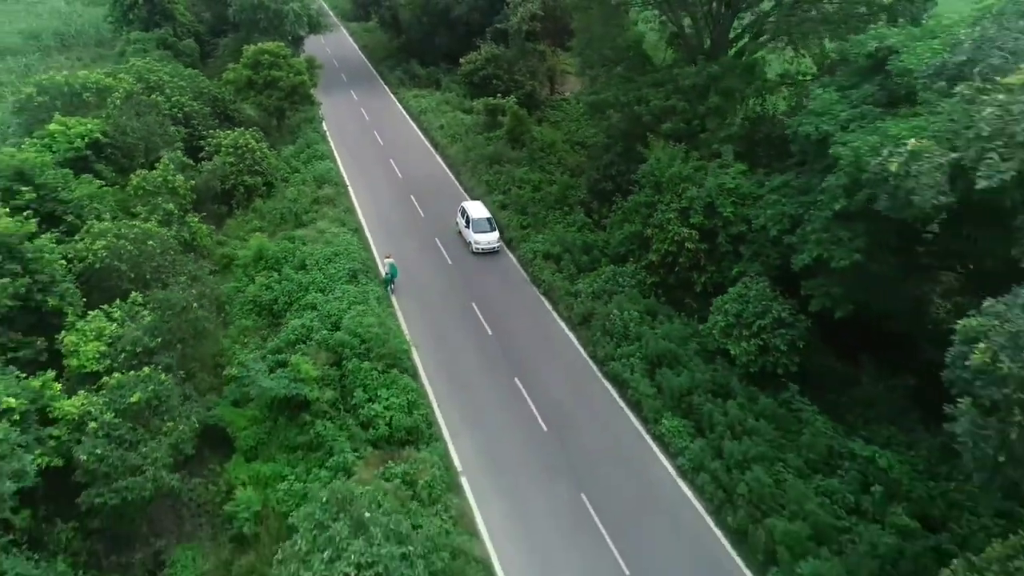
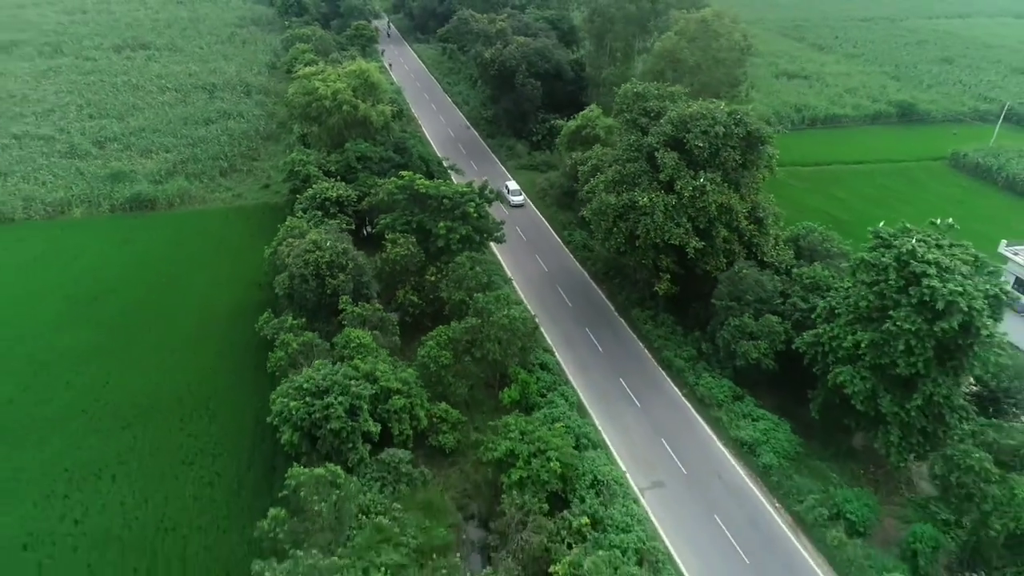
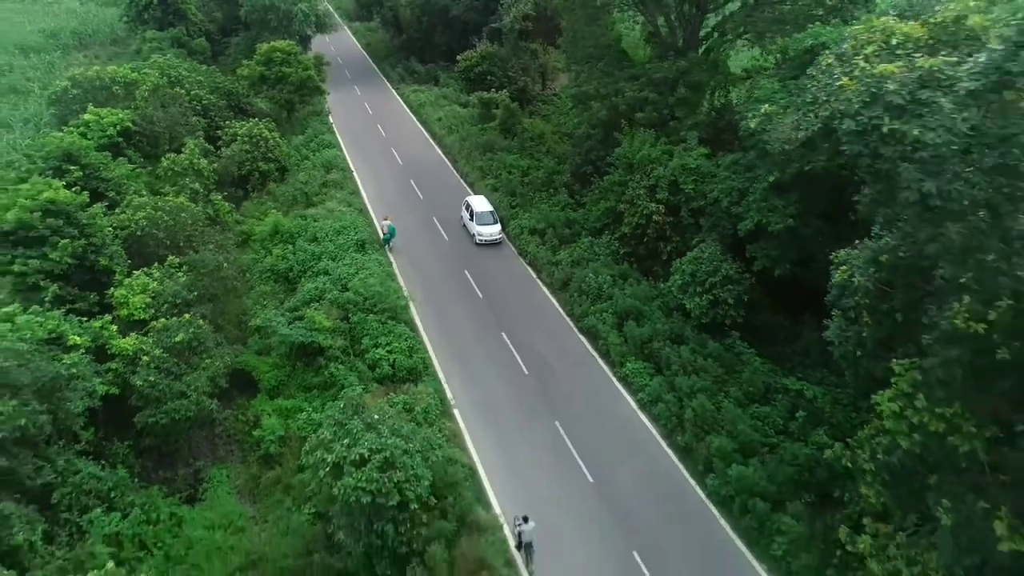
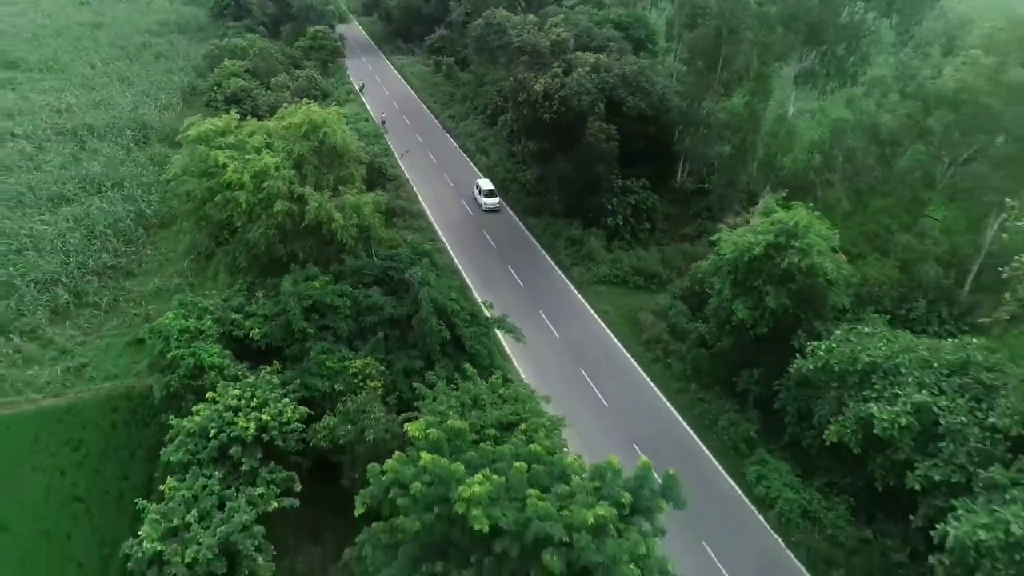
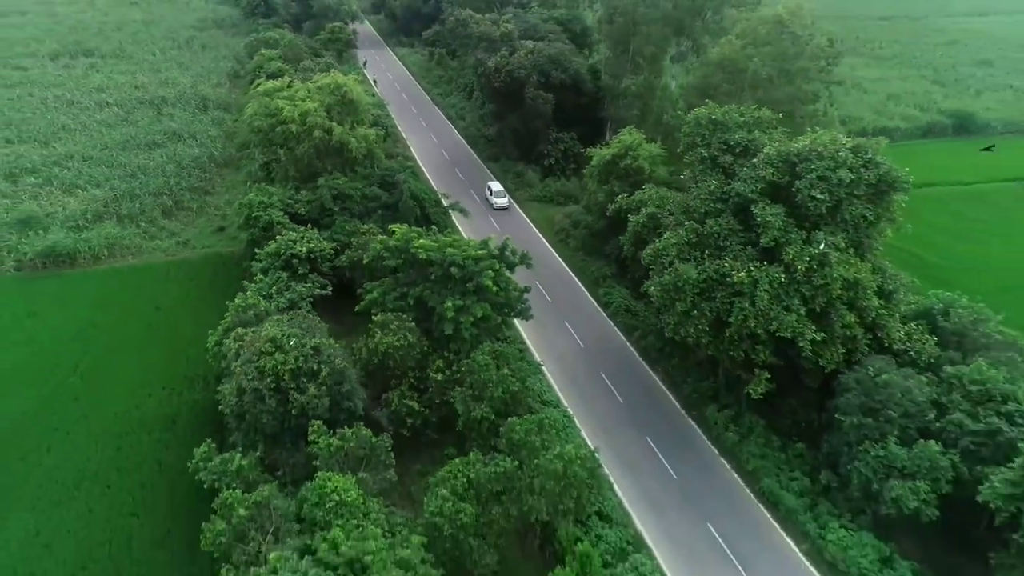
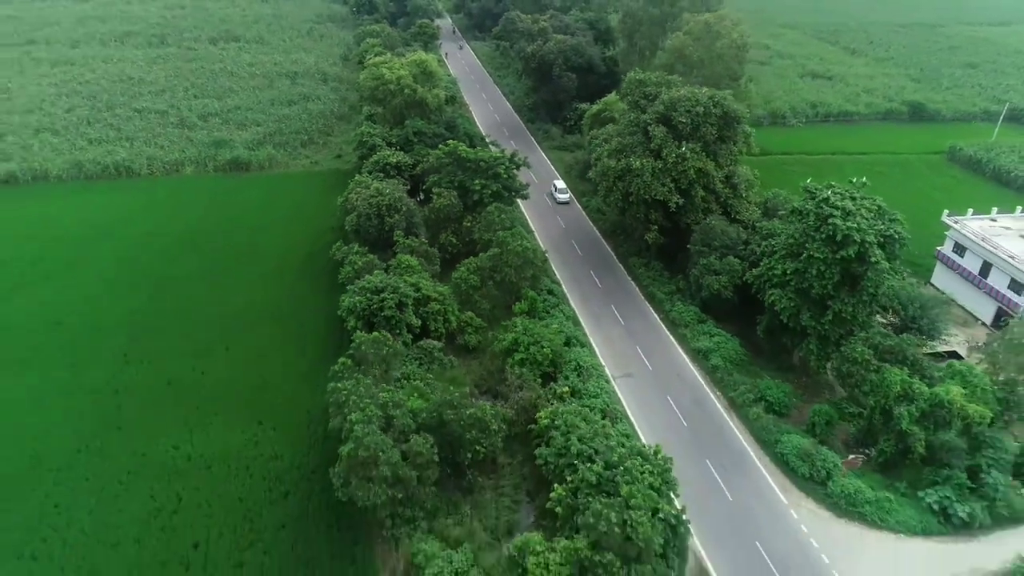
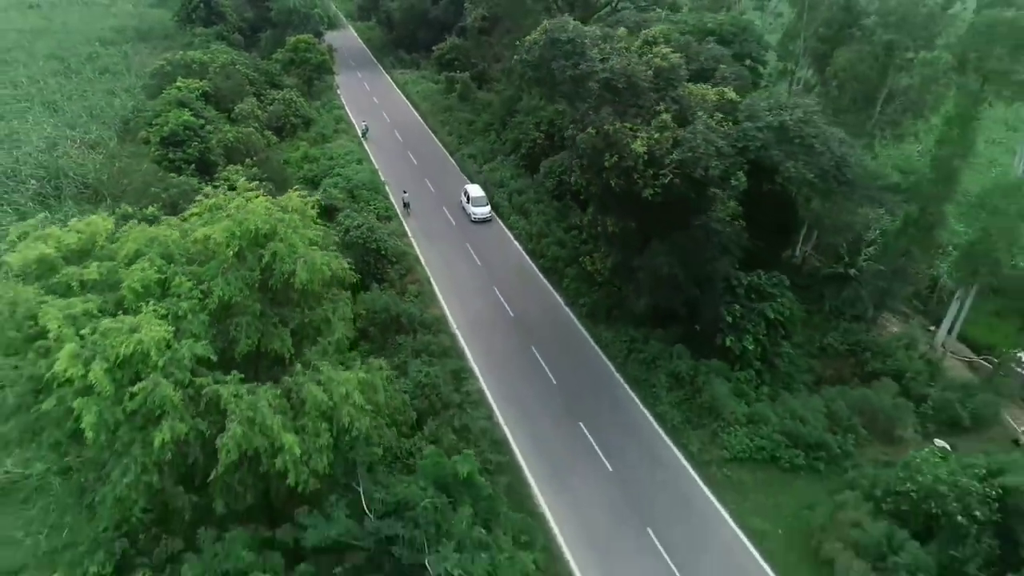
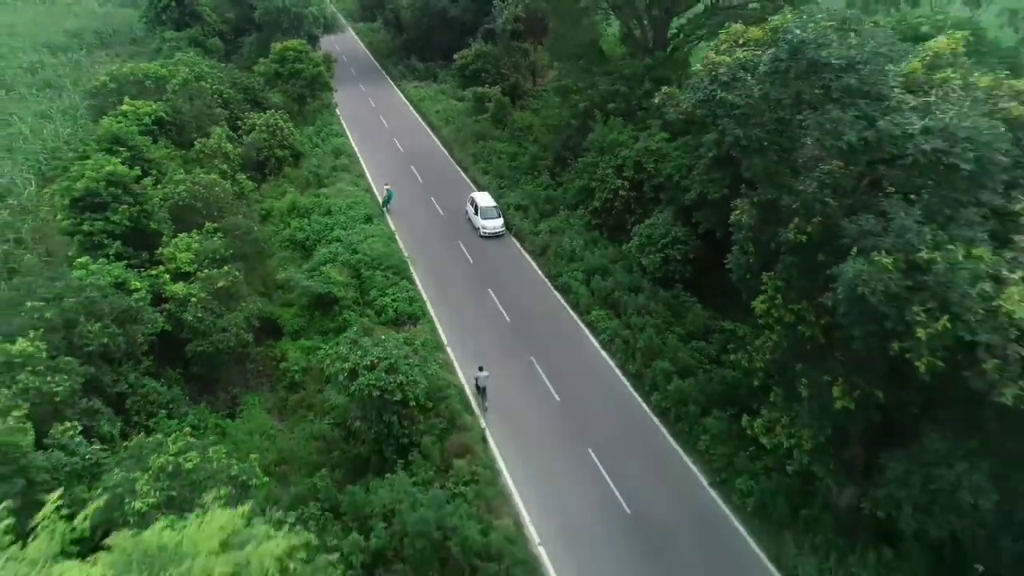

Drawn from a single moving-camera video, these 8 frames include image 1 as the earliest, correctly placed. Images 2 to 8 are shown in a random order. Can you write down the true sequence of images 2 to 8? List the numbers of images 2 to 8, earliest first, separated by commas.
3, 8, 7, 4, 5, 2, 6
